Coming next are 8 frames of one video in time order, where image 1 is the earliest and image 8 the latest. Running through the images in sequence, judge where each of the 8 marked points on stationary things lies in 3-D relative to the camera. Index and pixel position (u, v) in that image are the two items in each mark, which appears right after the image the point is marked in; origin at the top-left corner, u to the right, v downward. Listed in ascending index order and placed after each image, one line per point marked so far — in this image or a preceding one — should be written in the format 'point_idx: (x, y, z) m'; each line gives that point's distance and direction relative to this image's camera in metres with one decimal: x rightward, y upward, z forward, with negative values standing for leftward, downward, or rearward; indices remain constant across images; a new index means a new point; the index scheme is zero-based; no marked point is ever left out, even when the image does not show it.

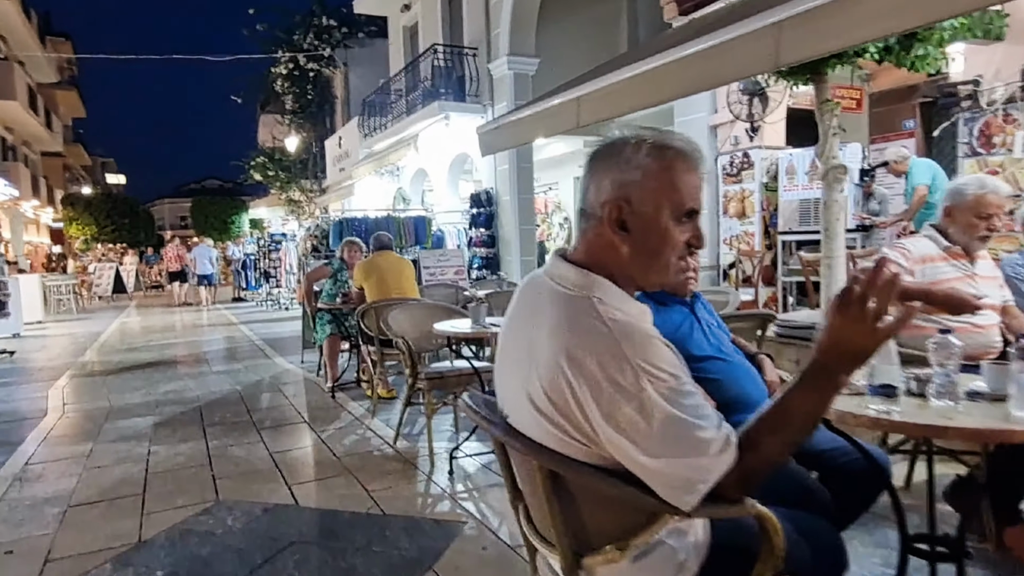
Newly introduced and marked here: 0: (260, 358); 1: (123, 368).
0: (-3.5, -1.0, +9.0) m
1: (-5.3, -1.1, +8.8) m
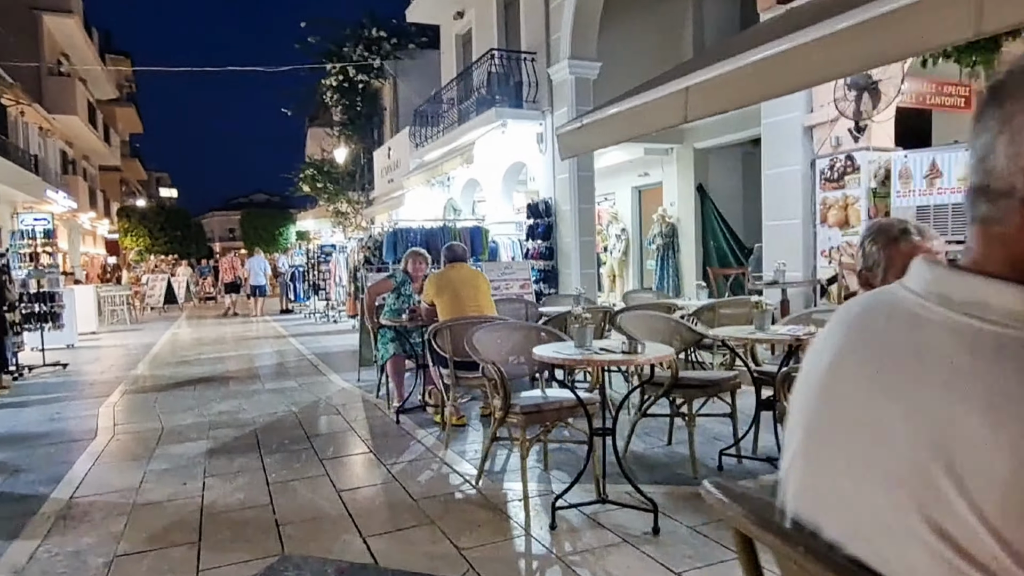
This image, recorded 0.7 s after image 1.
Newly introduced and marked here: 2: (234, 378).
0: (-2.7, -1.2, +8.6) m
1: (-4.4, -1.2, +8.5) m
2: (-3.7, -1.2, +8.5) m
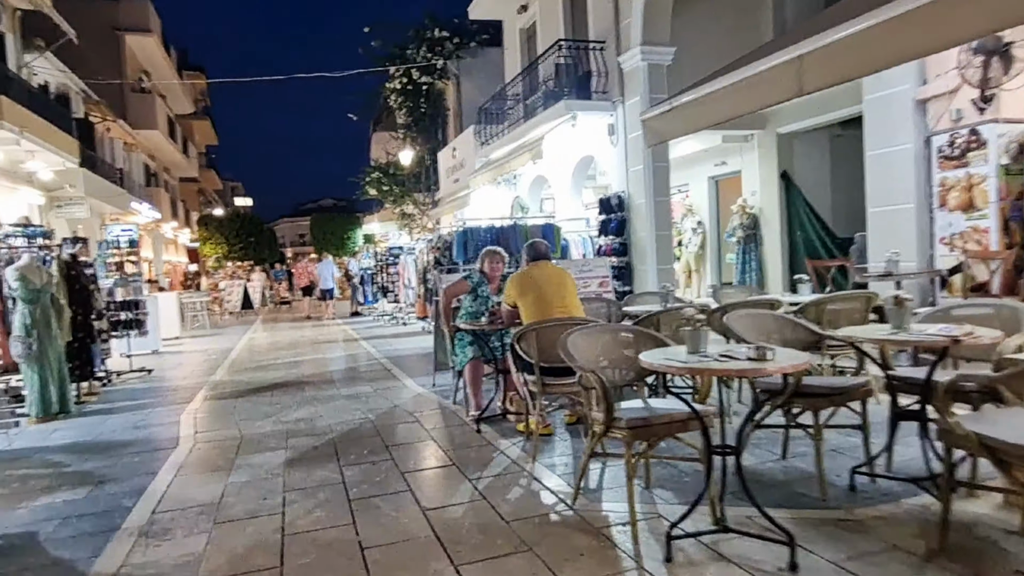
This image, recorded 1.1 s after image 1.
0: (-1.6, -1.2, +8.4) m
1: (-3.4, -1.3, +8.5) m
2: (-2.7, -1.3, +8.4) m
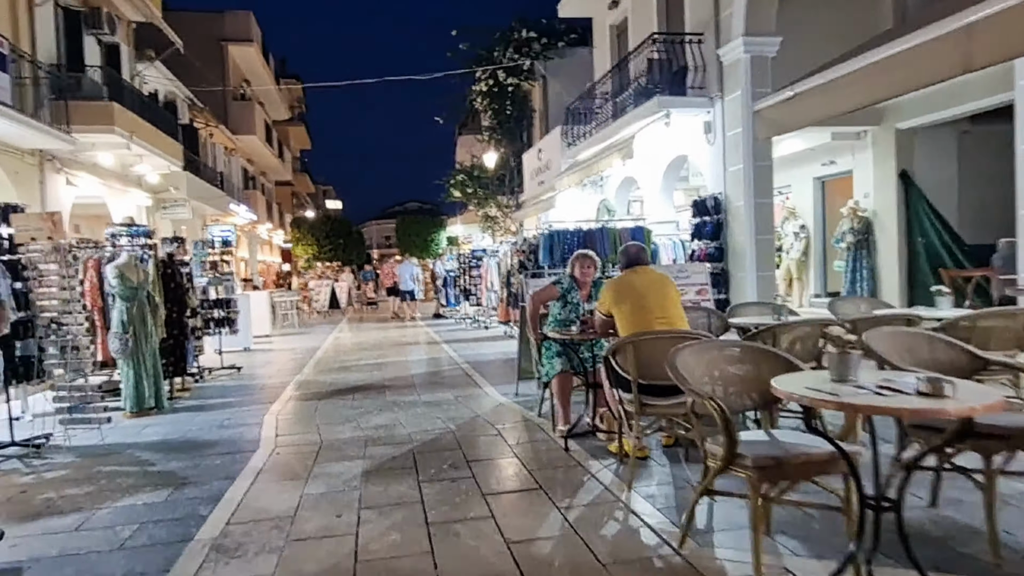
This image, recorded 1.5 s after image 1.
0: (-0.6, -1.2, +8.2) m
1: (-2.3, -1.3, +8.4) m
2: (-1.6, -1.3, +8.3) m
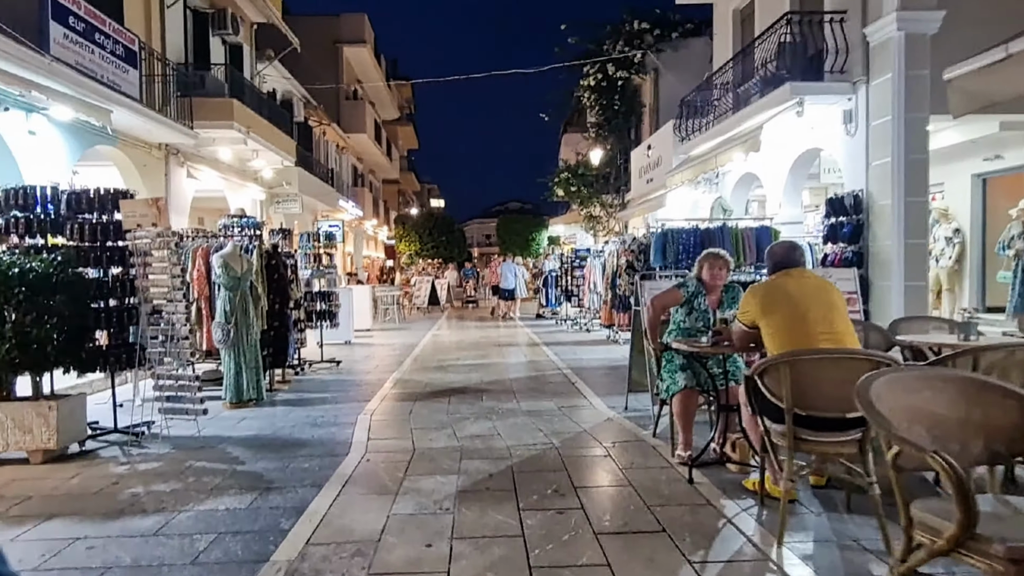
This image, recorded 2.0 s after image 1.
0: (+0.7, -1.2, +7.5) m
1: (-1.0, -1.3, +8.0) m
2: (-0.3, -1.3, +7.8) m
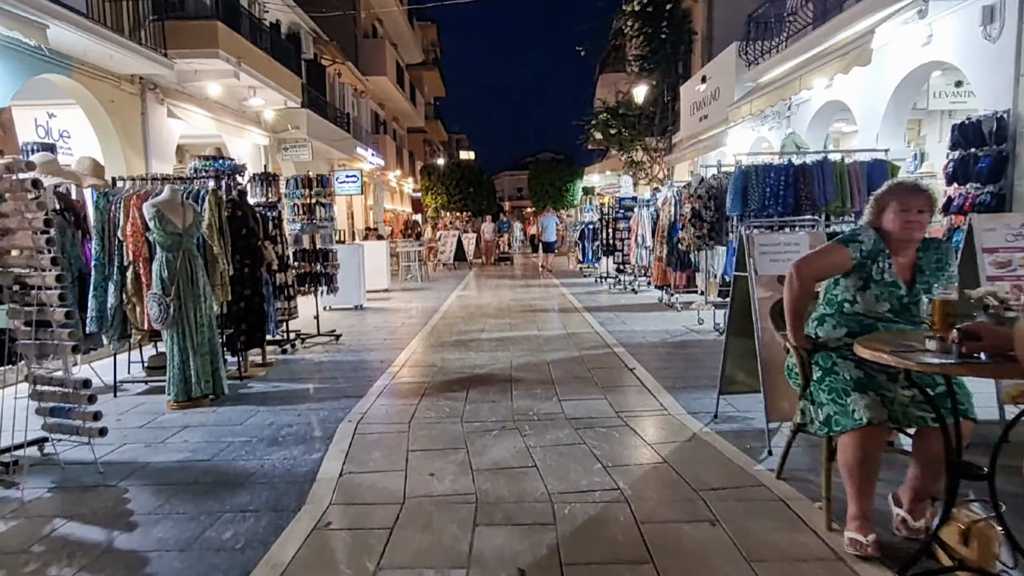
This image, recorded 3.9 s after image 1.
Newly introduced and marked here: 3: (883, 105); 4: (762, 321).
0: (+1.0, -0.9, +5.6) m
1: (-0.6, -0.9, +6.2) m
2: (+0.1, -0.9, +5.9) m
3: (+6.0, +3.0, +10.4) m
4: (+1.6, -0.2, +4.0) m
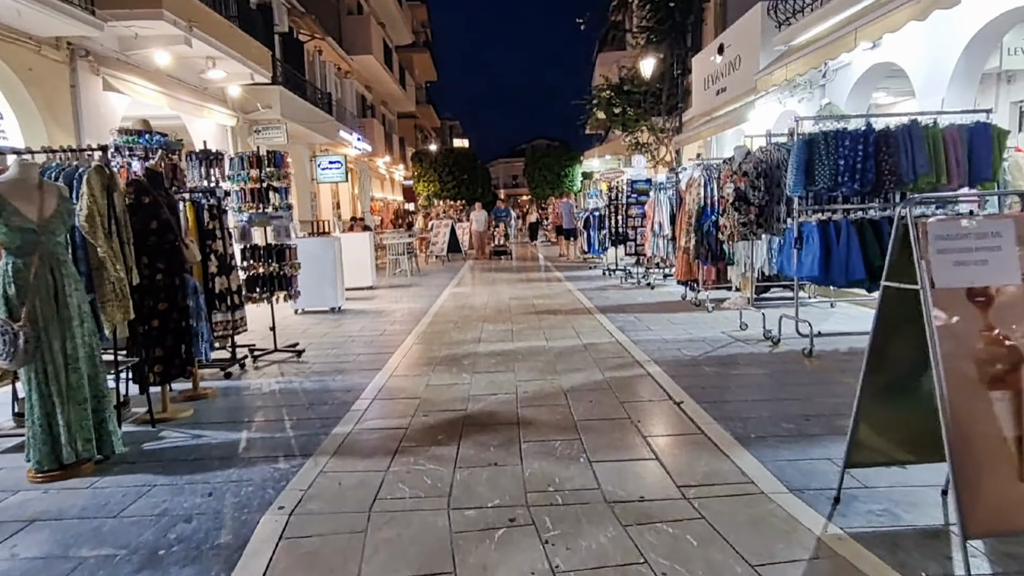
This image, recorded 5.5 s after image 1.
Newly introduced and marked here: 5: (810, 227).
0: (+1.1, -0.9, +4.0) m
1: (-0.6, -0.9, +4.6) m
2: (+0.1, -0.9, +4.3) m
3: (+5.9, +3.0, +8.7) m
4: (+1.6, -0.3, +2.4) m
5: (+2.8, +0.6, +6.1) m
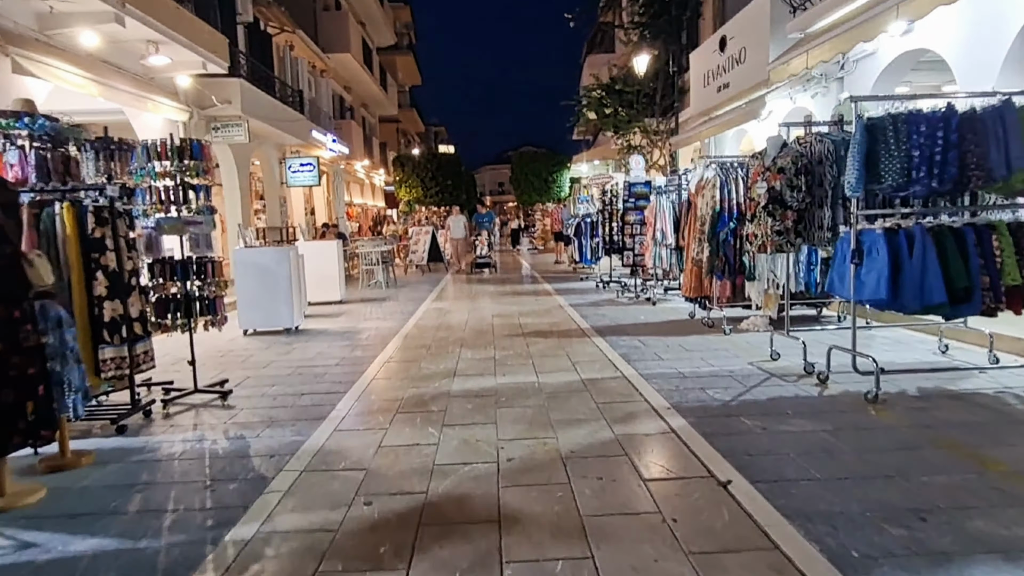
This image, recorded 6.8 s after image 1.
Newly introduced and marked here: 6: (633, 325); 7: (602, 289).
0: (+1.0, -1.1, +2.7) m
1: (-0.7, -1.1, +3.2) m
2: (0.0, -1.1, +3.0) m
3: (+5.7, +2.8, +7.5) m
4: (+1.5, -0.4, +1.1) m
5: (+2.7, +0.4, +4.8) m
6: (+1.7, -0.5, +8.9) m
7: (+1.9, 0.0, +13.3) m
